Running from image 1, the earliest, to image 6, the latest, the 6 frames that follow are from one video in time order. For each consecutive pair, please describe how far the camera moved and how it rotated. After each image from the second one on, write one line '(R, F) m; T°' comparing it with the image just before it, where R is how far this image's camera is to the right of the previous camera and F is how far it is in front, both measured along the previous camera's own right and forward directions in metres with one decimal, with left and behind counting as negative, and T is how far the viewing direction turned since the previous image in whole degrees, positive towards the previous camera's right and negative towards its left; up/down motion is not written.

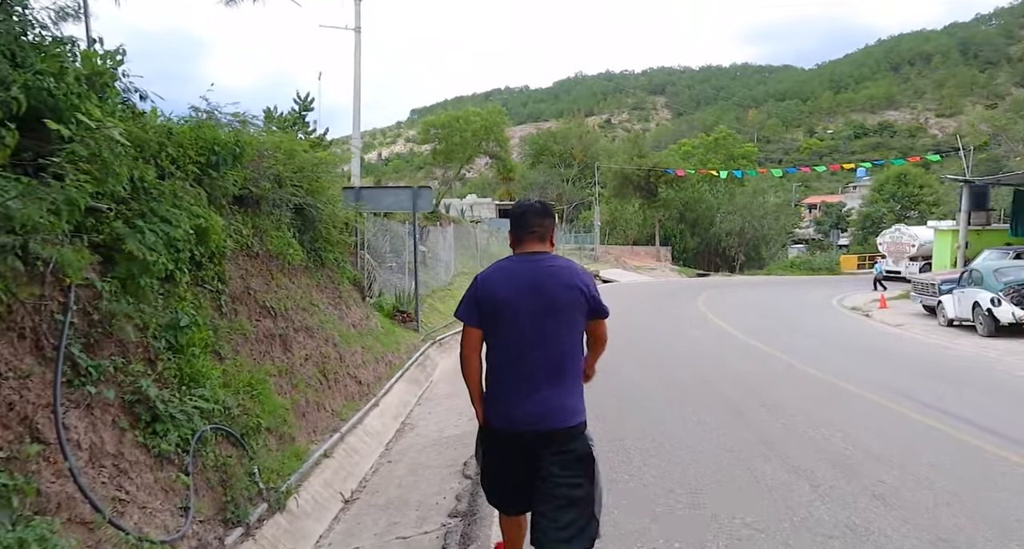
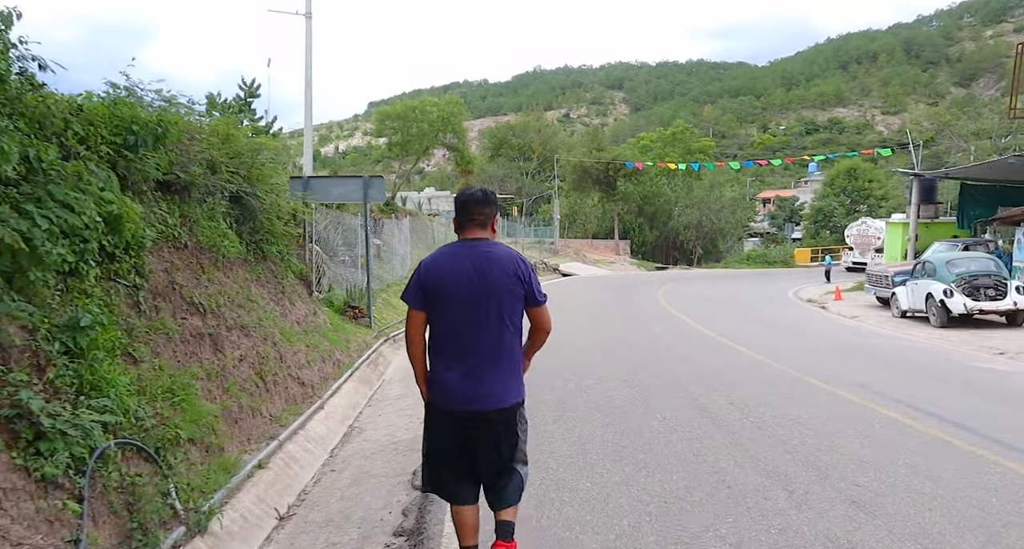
(0.0, +0.4) m; +3°
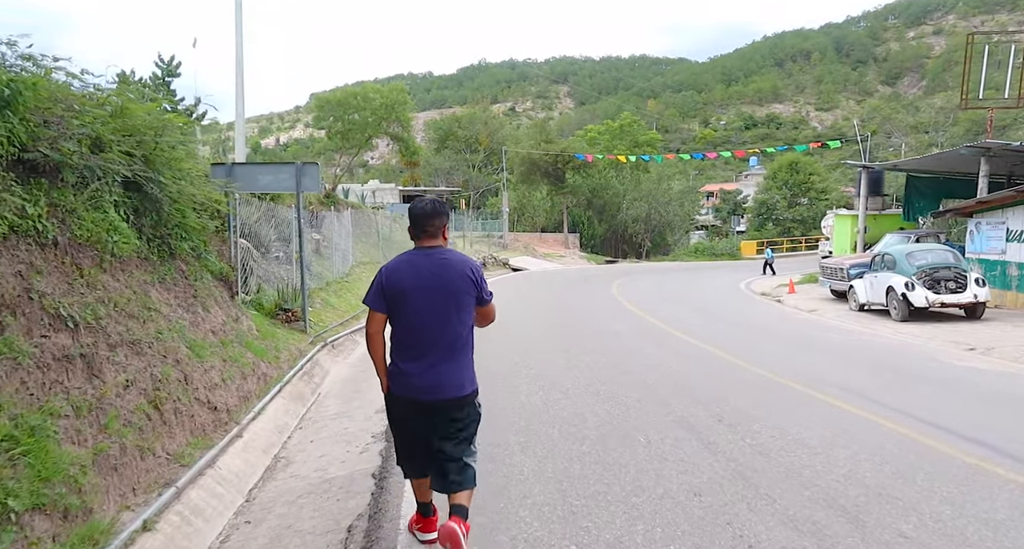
(-0.1, +0.9) m; +4°
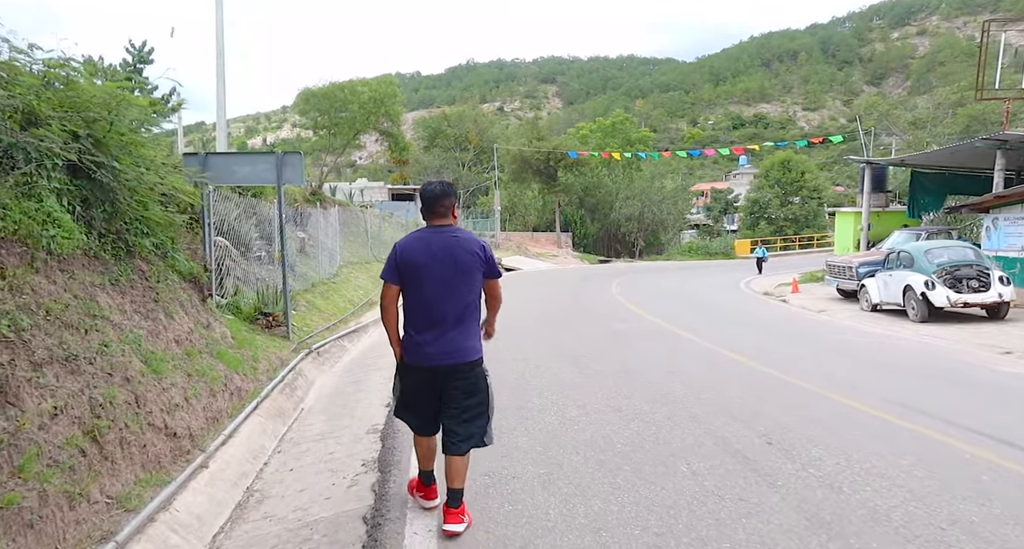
(-0.2, +0.8) m; +1°
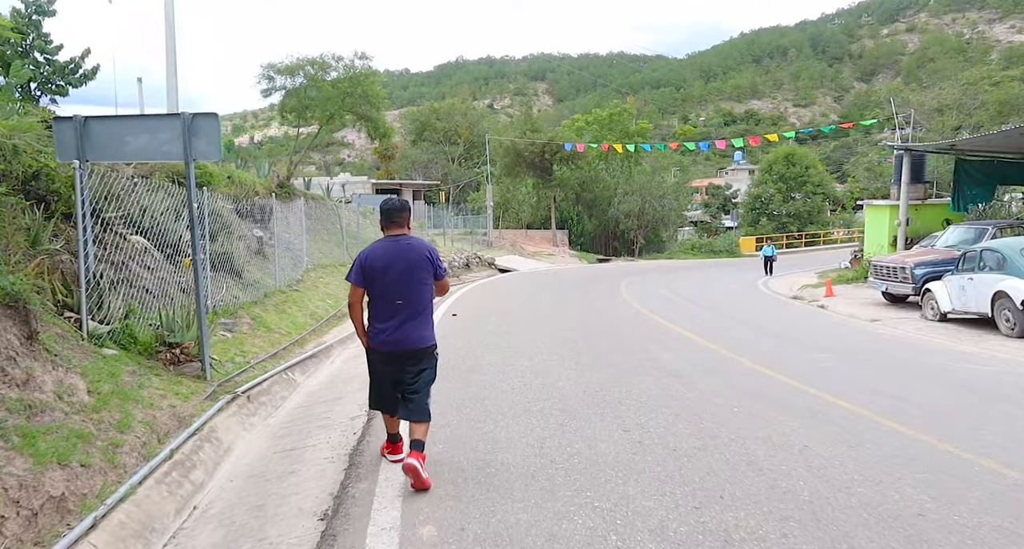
(-0.1, +2.5) m; +1°
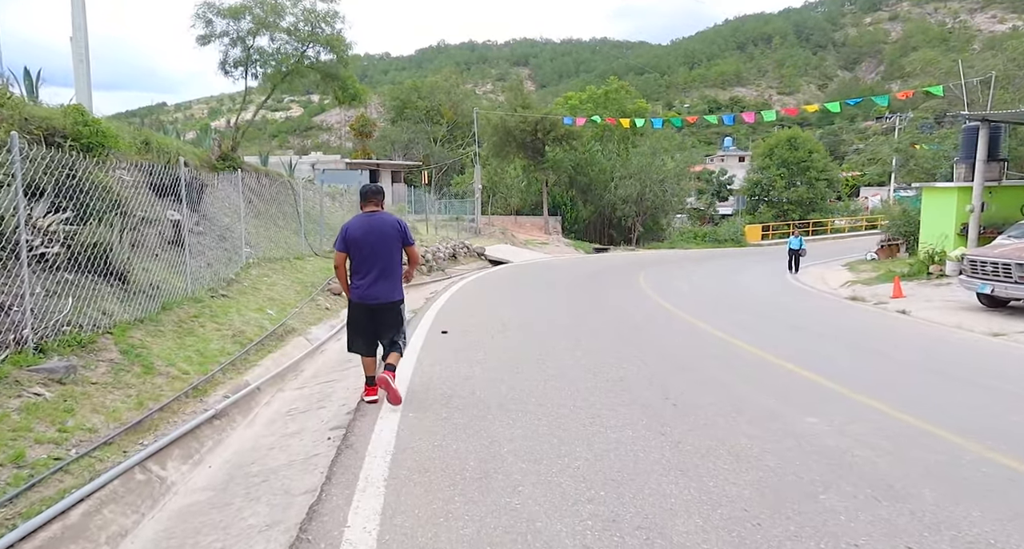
(-0.4, +3.5) m; +2°
